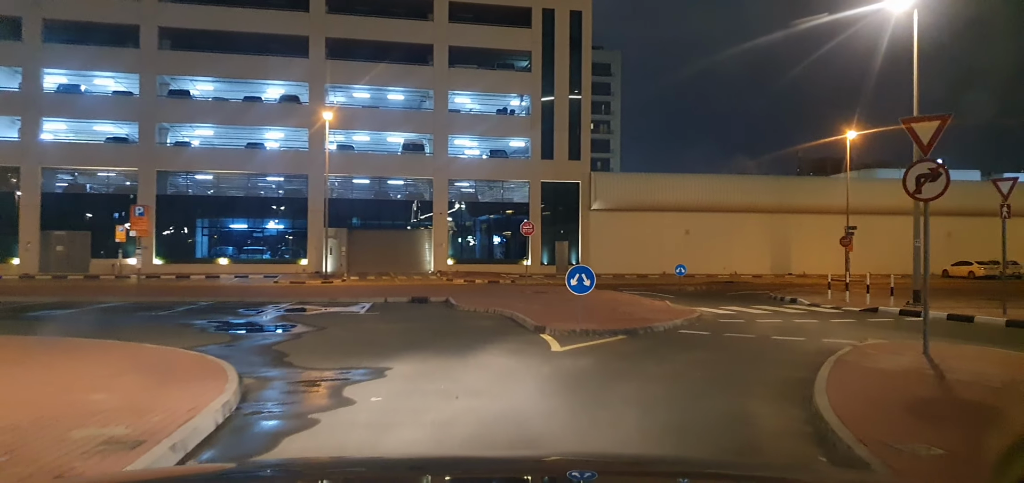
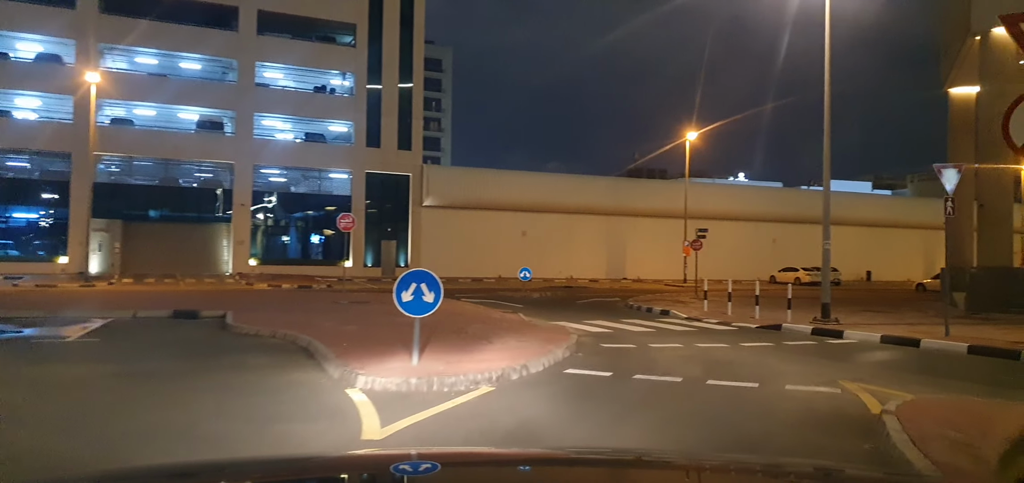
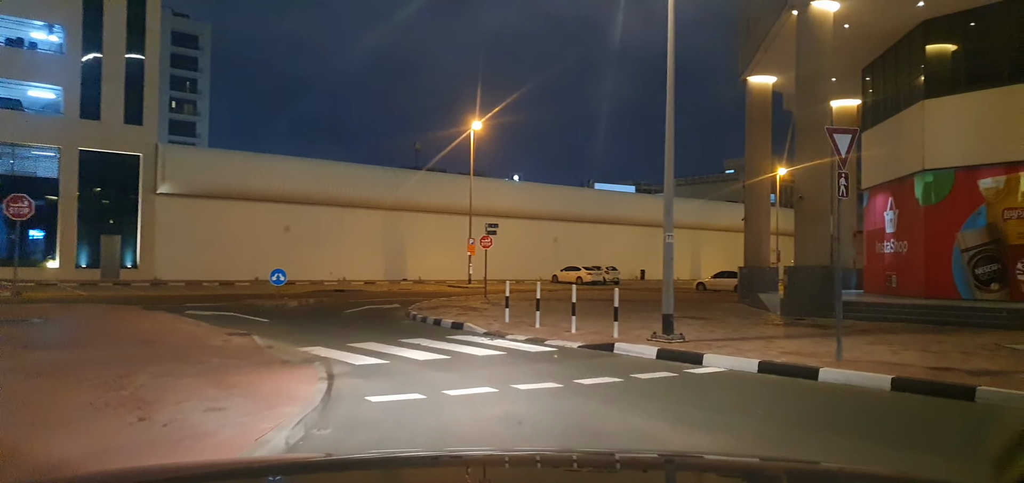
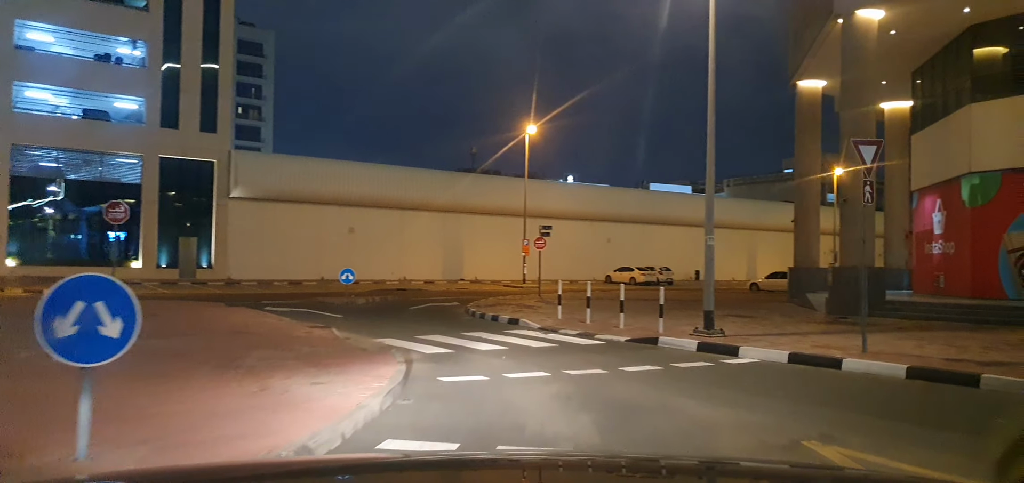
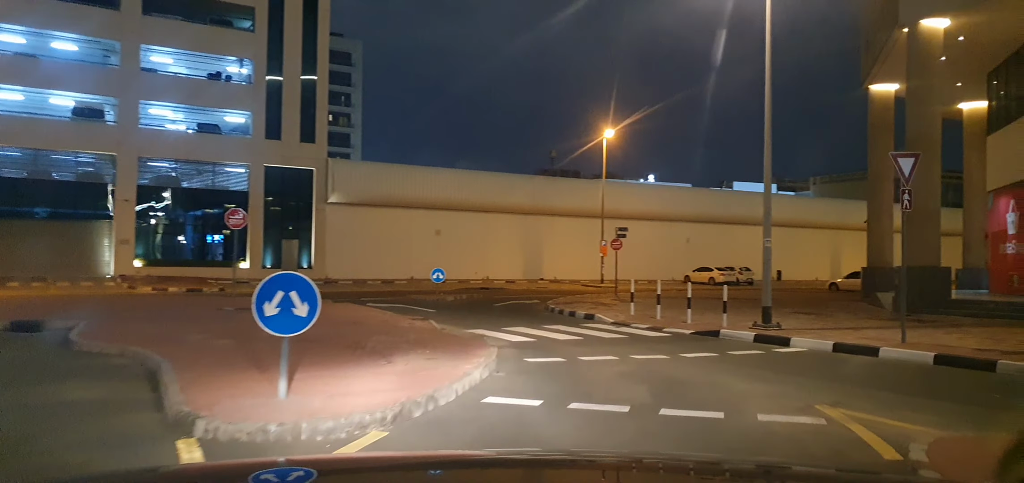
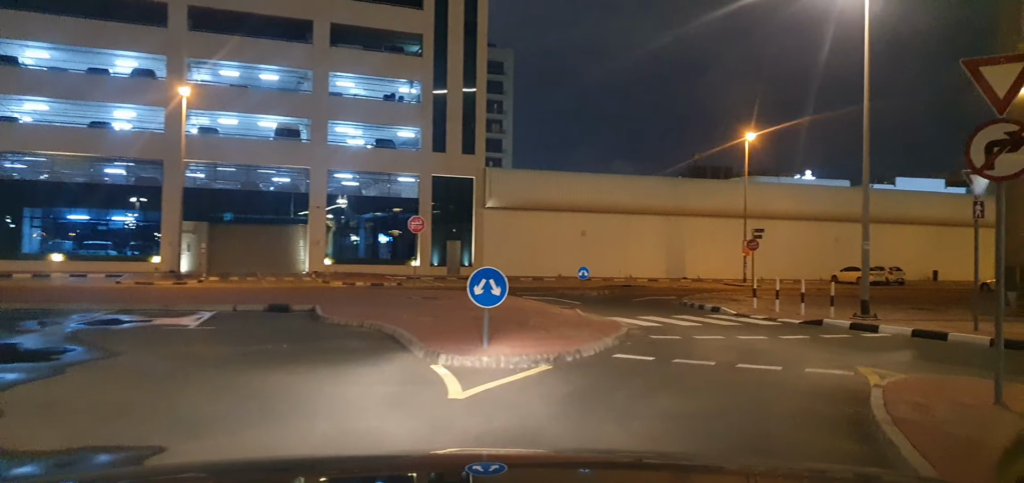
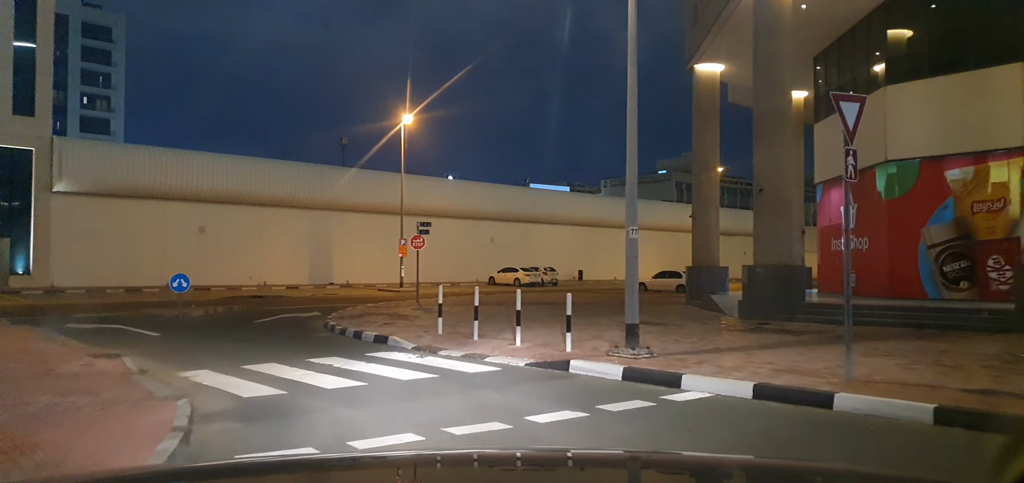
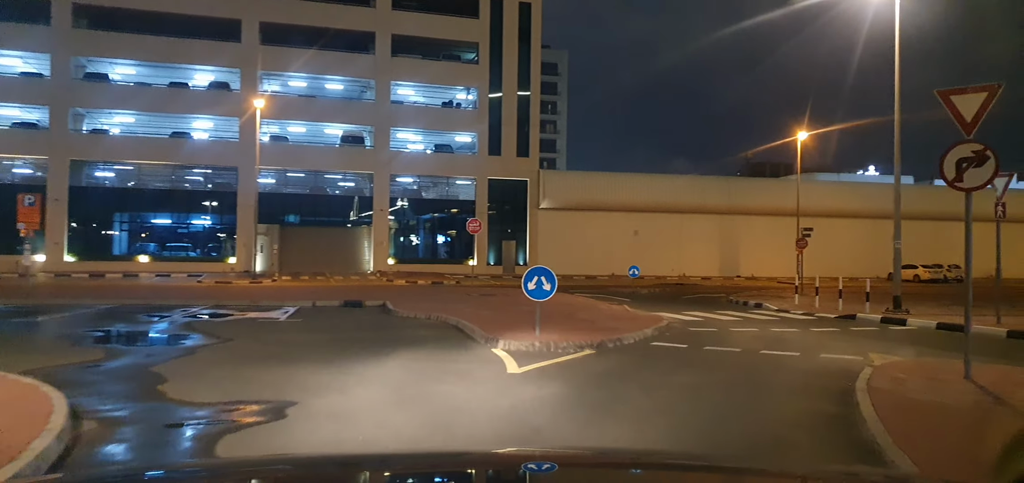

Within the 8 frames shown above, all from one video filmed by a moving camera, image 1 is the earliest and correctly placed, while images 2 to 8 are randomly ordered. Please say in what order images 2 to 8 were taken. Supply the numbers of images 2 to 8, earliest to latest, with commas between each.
8, 6, 2, 5, 4, 3, 7
